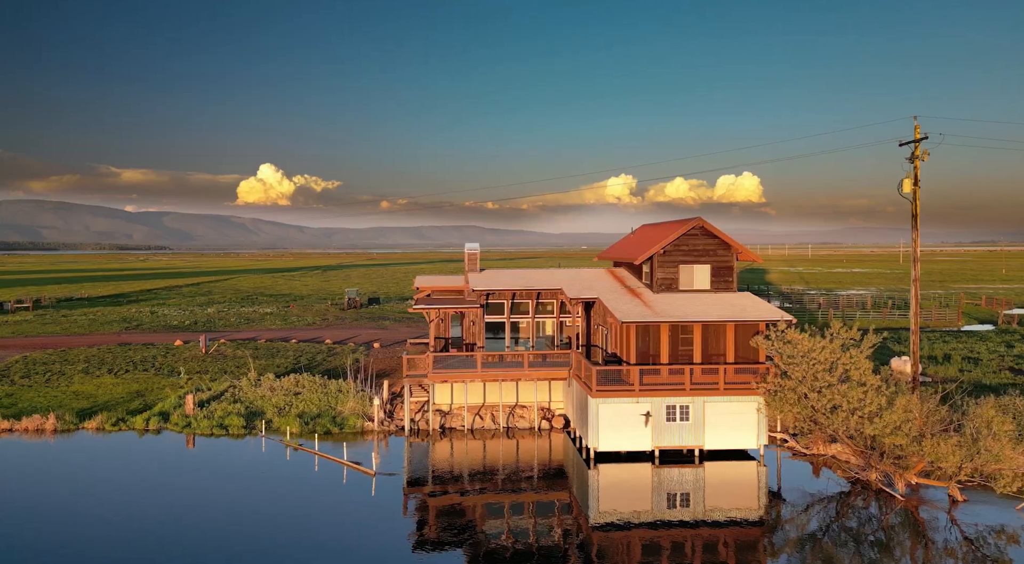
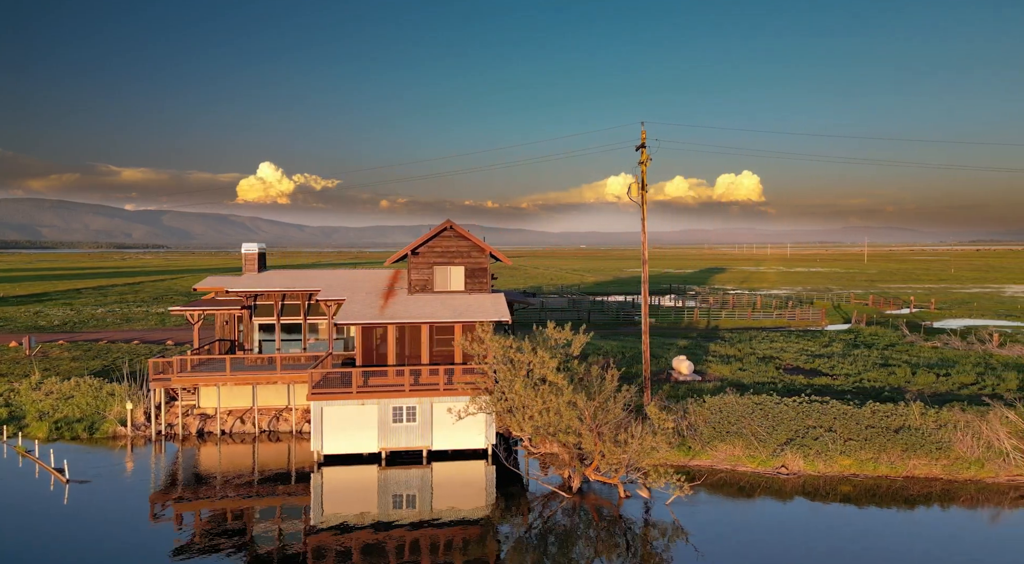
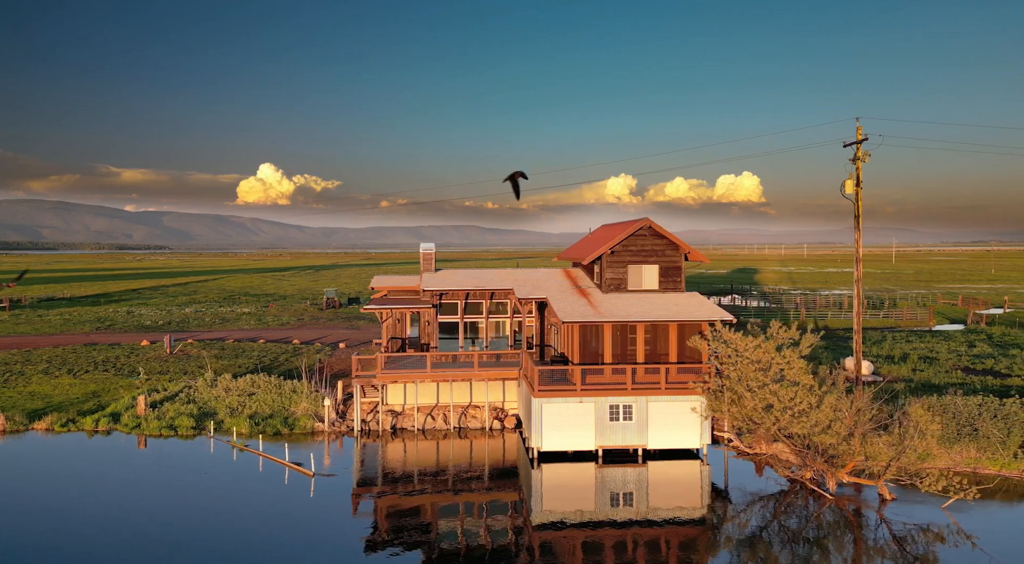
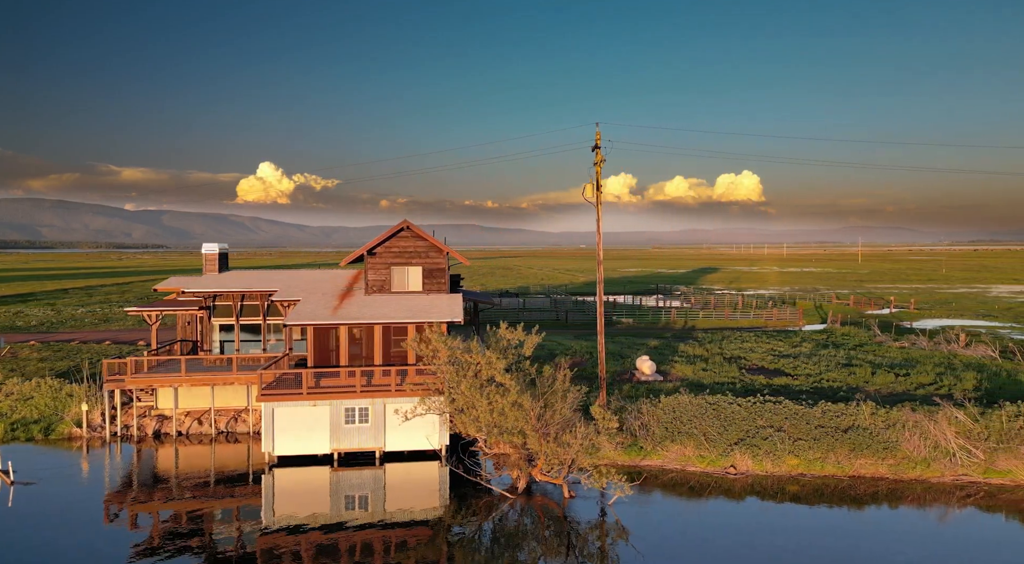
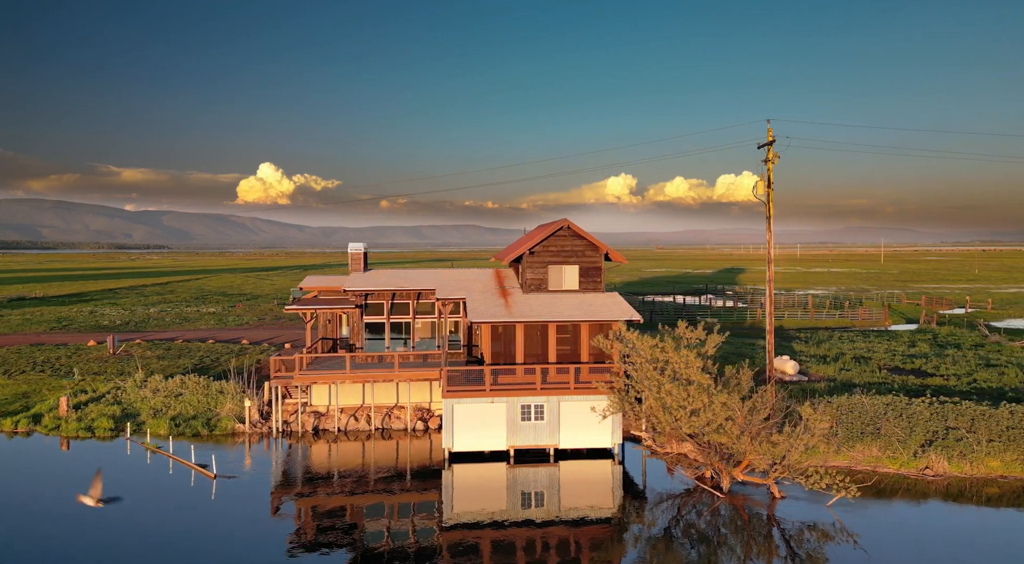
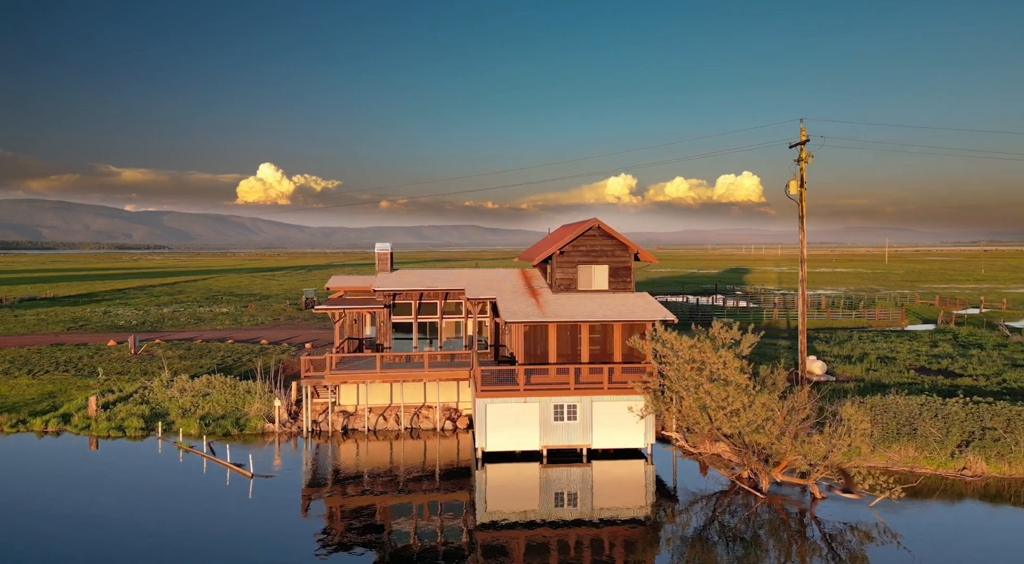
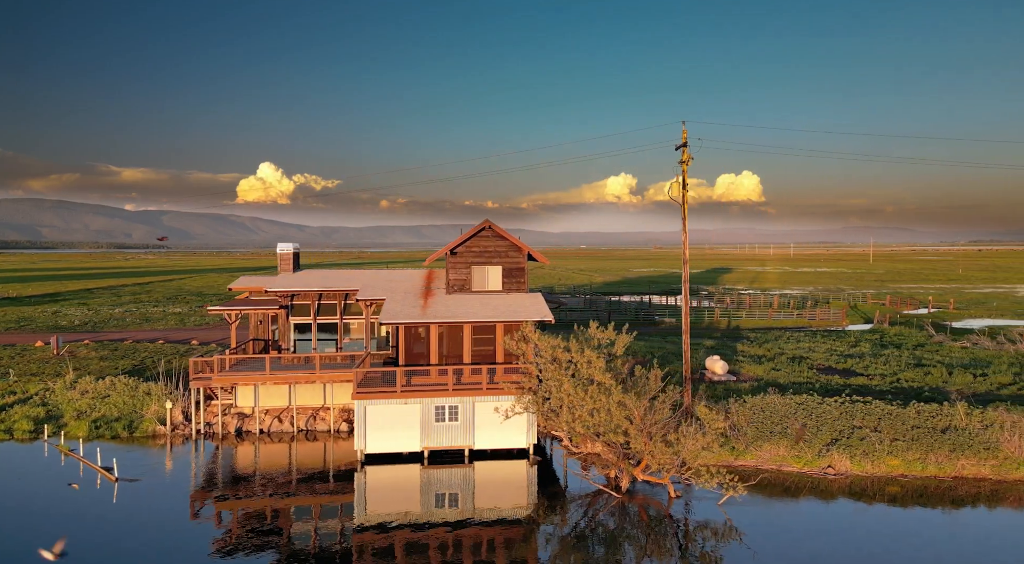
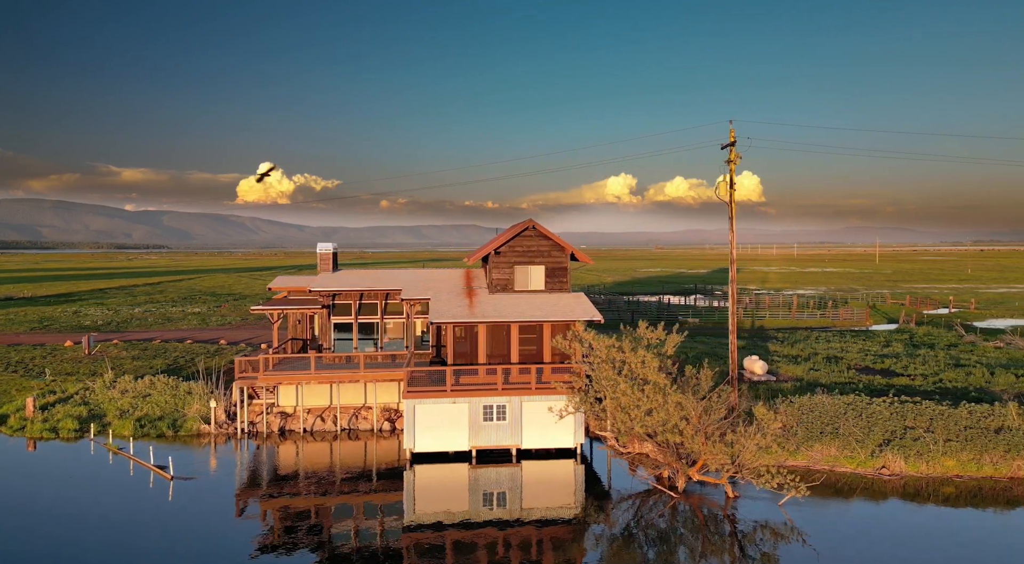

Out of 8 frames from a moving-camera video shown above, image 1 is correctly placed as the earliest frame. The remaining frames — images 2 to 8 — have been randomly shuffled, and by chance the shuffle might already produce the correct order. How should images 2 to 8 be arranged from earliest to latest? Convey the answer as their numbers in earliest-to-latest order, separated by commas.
3, 6, 5, 8, 7, 2, 4
